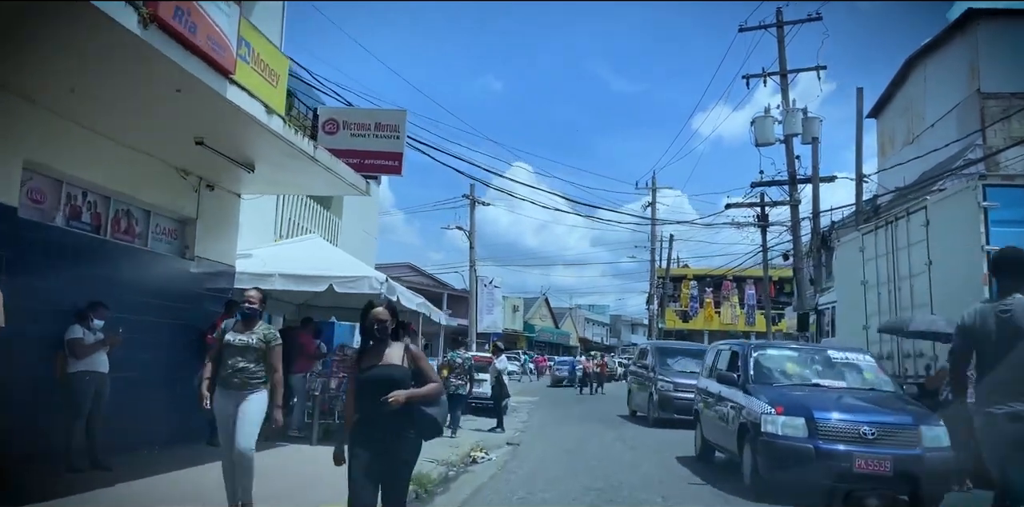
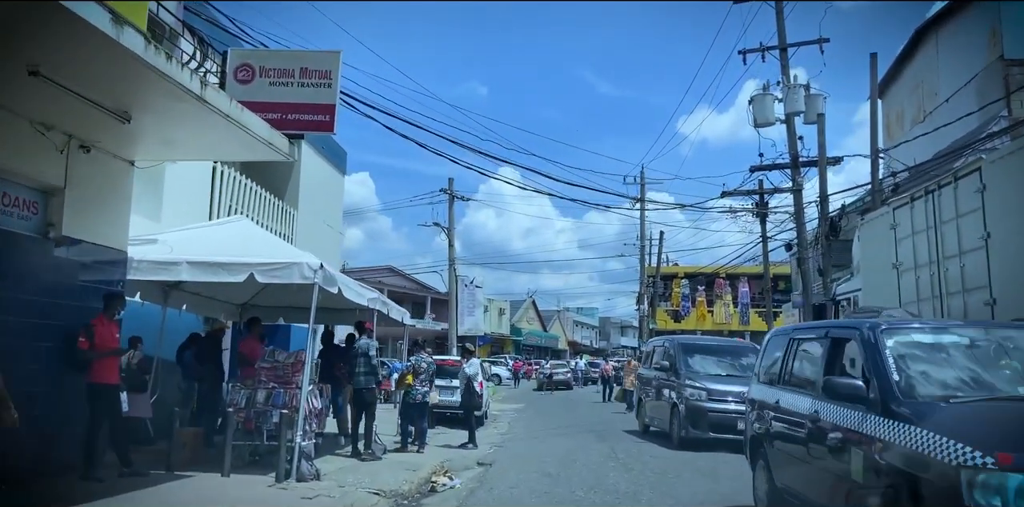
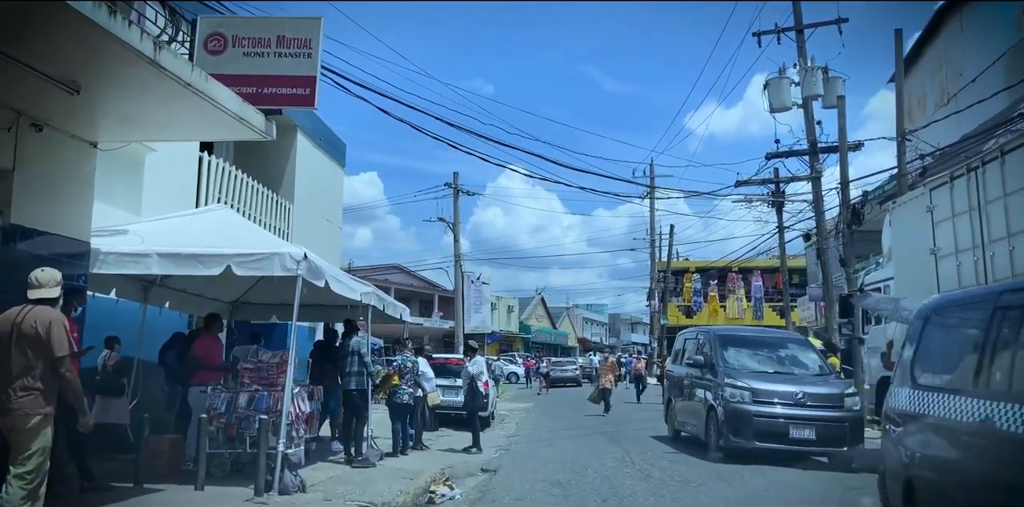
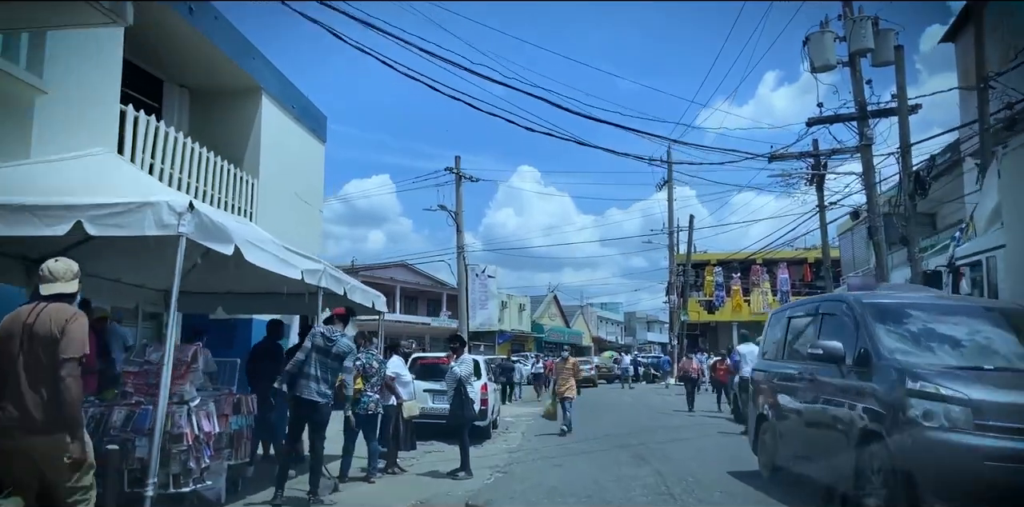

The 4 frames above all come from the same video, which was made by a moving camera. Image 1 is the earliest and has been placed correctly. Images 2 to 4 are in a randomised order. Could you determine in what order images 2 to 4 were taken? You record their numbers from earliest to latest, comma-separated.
2, 3, 4
